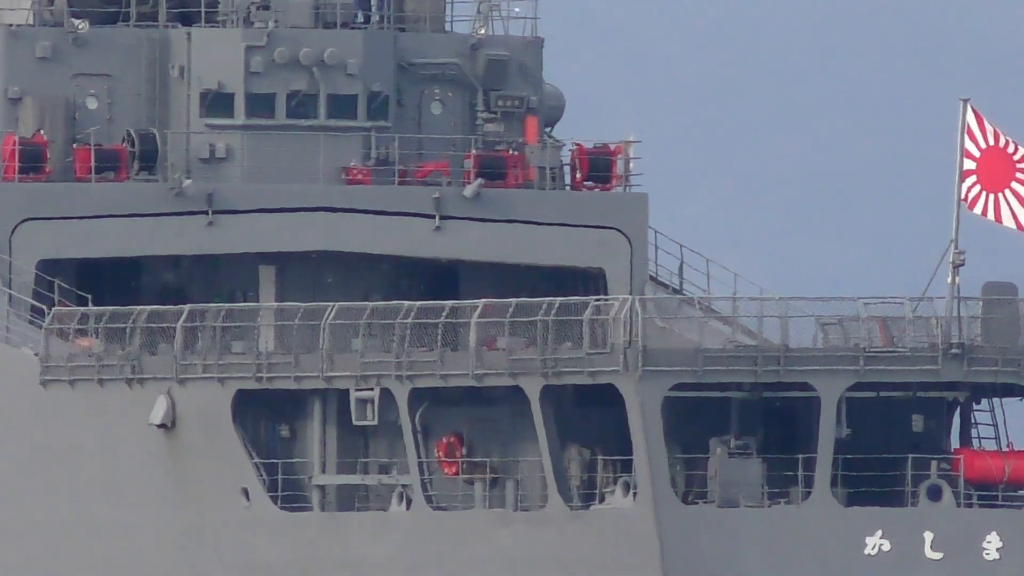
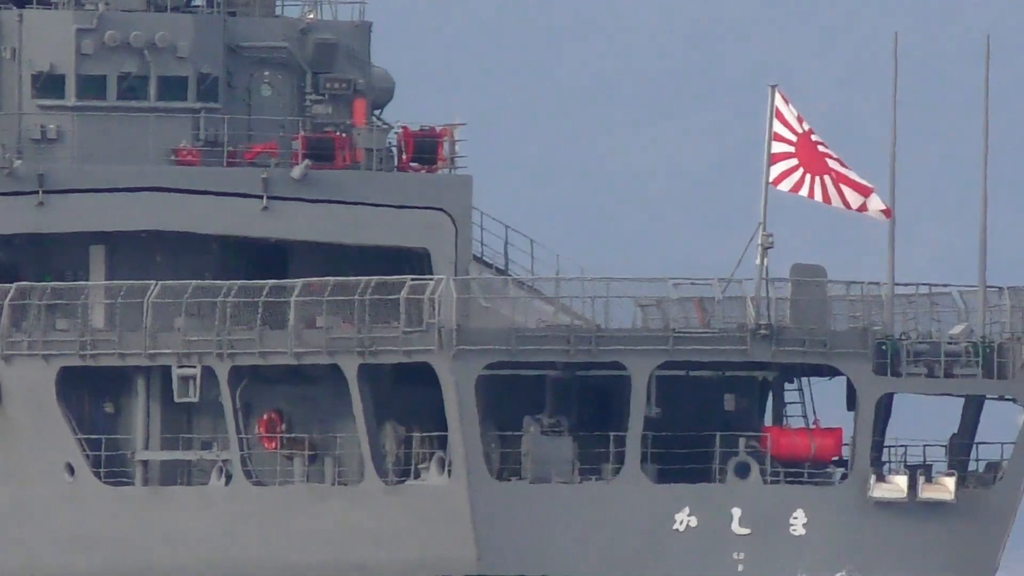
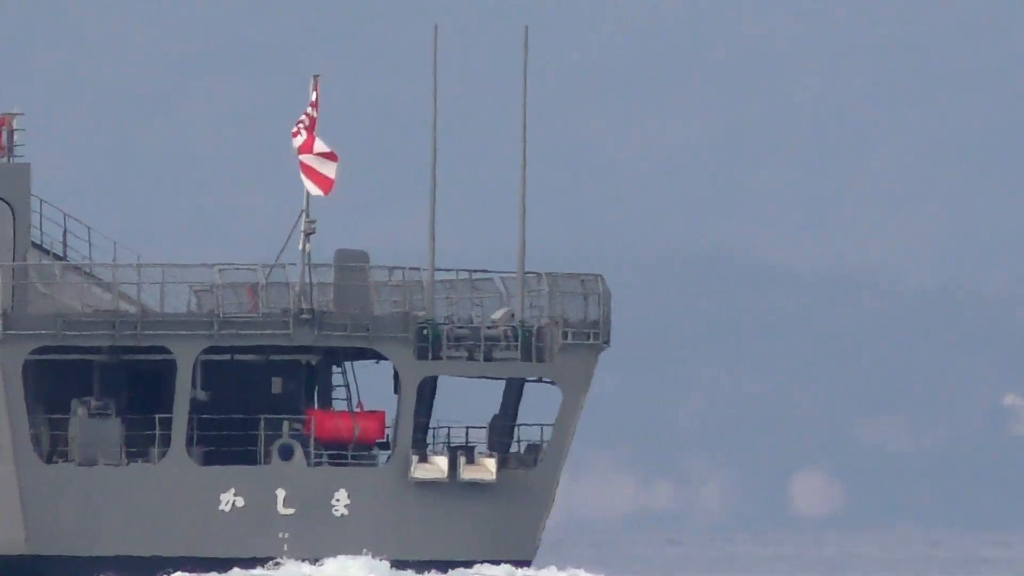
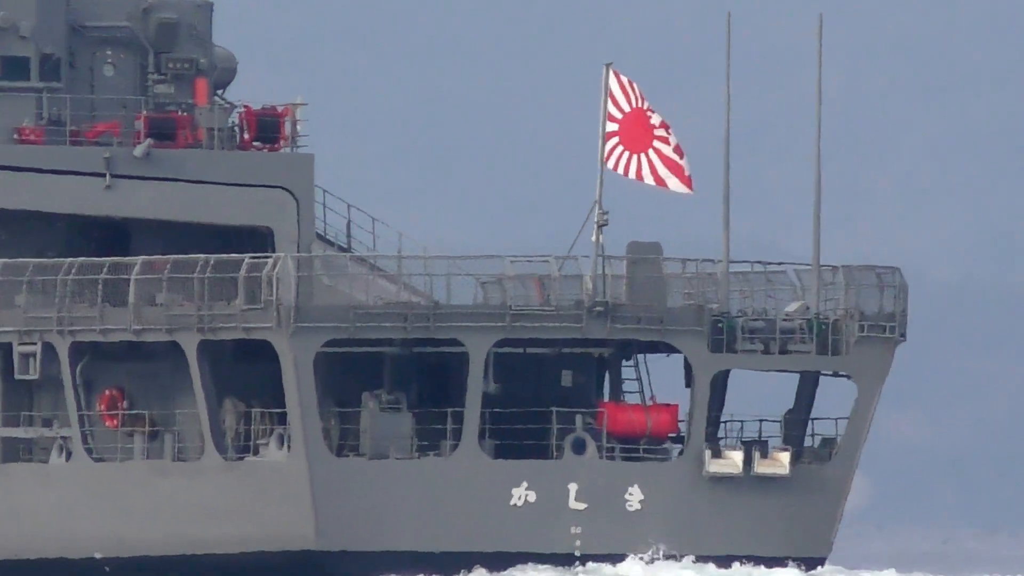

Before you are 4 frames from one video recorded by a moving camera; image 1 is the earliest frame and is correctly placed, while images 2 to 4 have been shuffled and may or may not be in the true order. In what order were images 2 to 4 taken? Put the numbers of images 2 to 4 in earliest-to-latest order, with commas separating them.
2, 4, 3
